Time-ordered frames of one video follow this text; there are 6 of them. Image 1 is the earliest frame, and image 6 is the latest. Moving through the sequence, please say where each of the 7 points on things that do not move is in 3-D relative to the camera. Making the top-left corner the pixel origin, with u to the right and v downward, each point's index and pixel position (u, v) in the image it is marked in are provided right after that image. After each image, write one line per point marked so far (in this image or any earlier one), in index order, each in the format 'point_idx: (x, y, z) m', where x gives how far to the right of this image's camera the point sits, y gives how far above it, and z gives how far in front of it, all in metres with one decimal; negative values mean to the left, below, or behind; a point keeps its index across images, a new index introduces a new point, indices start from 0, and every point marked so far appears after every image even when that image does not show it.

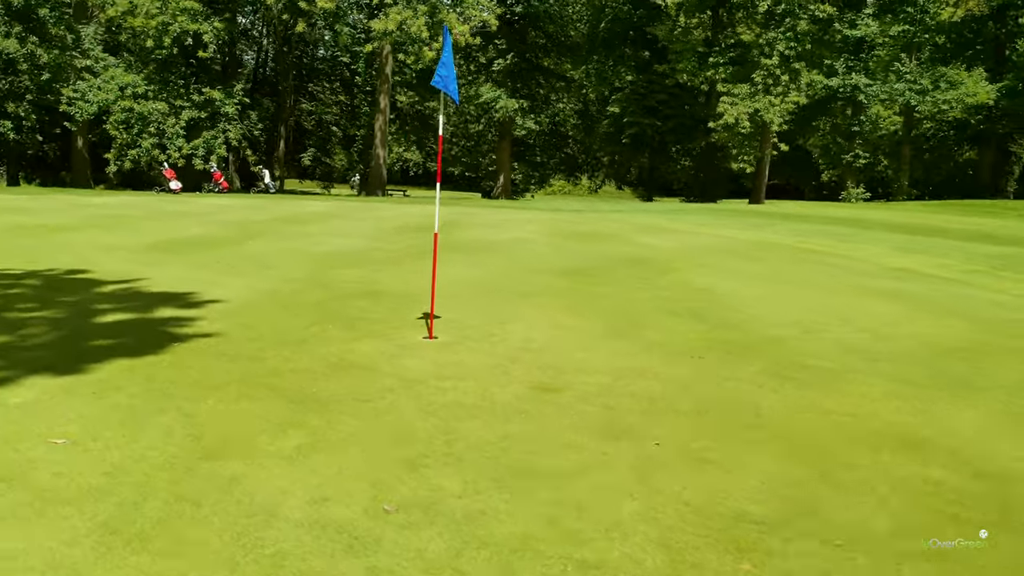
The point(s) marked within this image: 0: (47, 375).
0: (-3.1, -0.6, +5.4) m
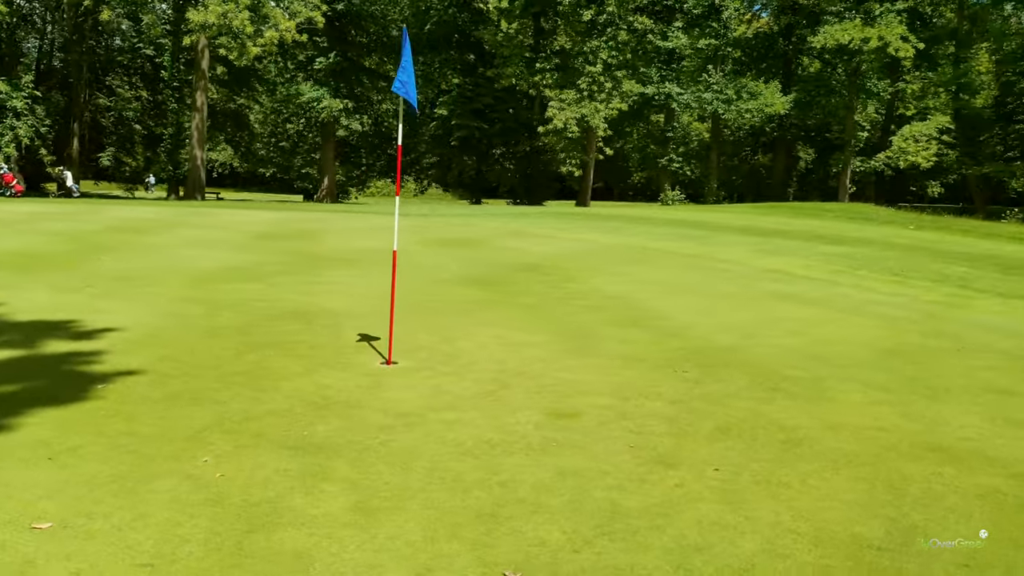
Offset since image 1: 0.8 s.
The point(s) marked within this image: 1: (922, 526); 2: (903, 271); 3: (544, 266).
0: (-2.9, -0.8, +4.4) m
1: (+1.8, -1.0, +3.5) m
2: (+6.1, +0.3, +12.8) m
3: (+0.5, +0.3, +12.9) m
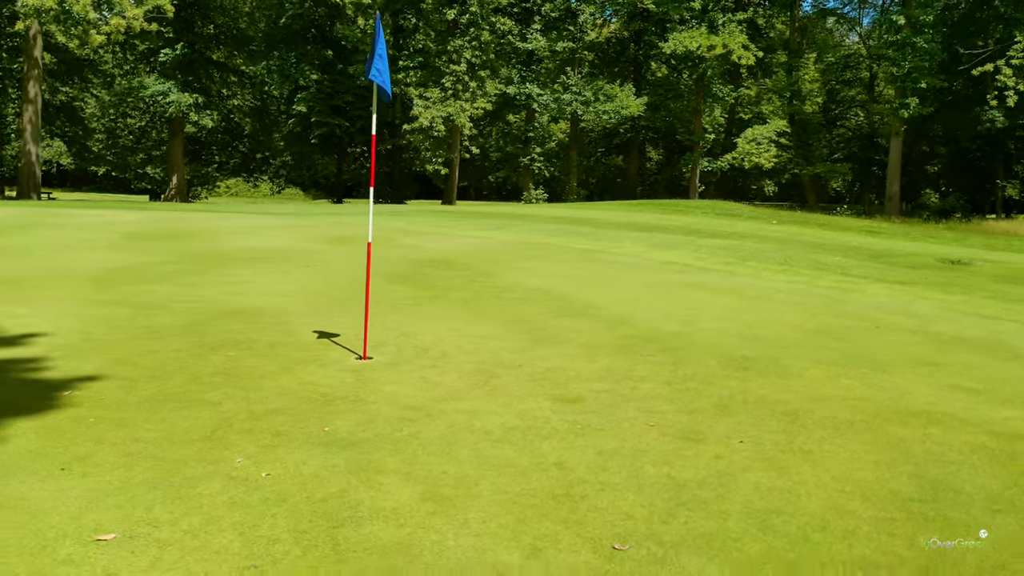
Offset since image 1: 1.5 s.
0: (-2.7, -0.8, +3.9) m
1: (+2.1, -0.9, +3.9) m
2: (+4.6, +0.5, +13.8) m
3: (-0.9, +0.4, +12.9) m
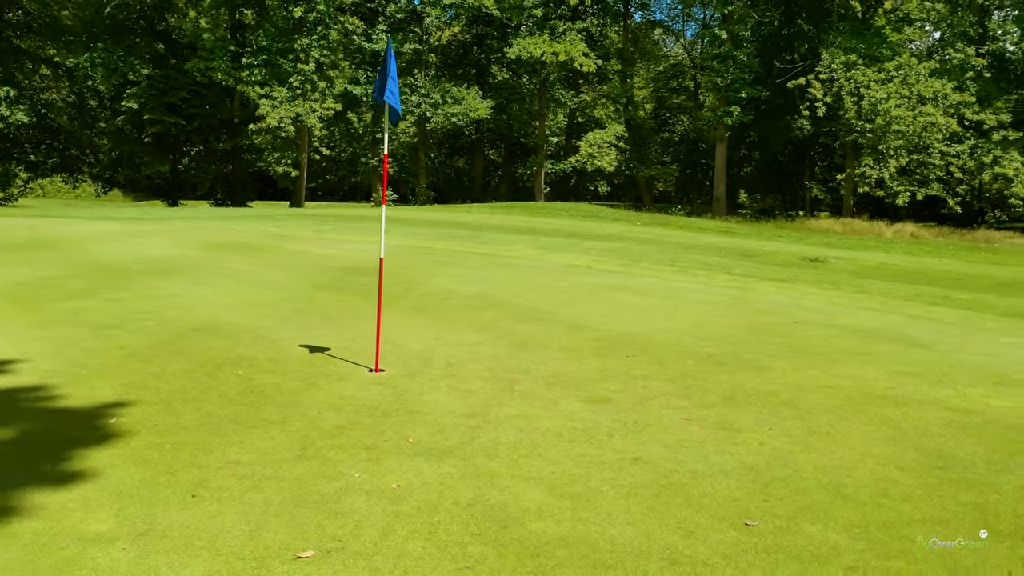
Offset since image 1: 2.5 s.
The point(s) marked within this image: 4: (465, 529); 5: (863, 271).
0: (-2.2, -0.9, +3.8) m
1: (+2.5, -0.9, +4.8) m
2: (+3.0, +0.5, +15.0) m
3: (-2.2, +0.3, +13.0) m
4: (-0.2, -1.0, +3.5) m
5: (+6.2, +0.3, +14.7) m
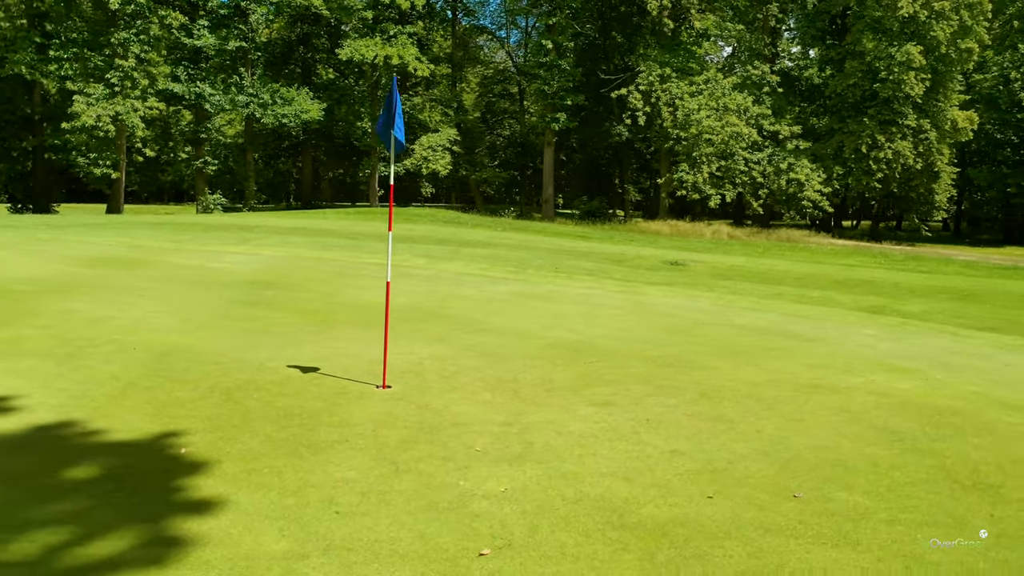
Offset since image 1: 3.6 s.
0: (-1.6, -1.1, +4.0) m
1: (+2.7, -1.0, +6.0) m
2: (+0.9, +0.4, +16.1) m
3: (-3.7, +0.1, +12.9) m
4: (+0.4, -1.2, +4.2) m
5: (+4.1, +0.3, +16.5) m
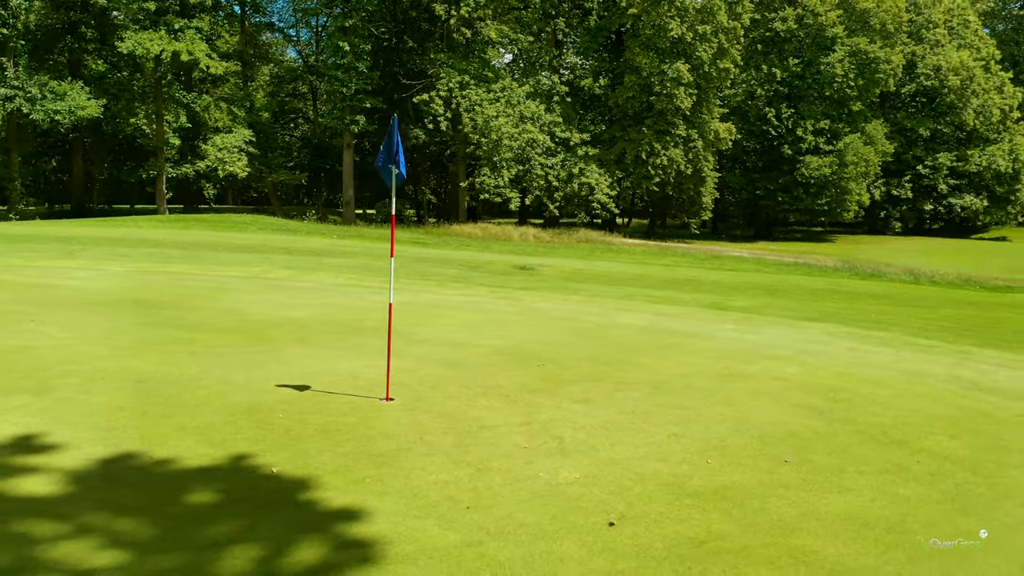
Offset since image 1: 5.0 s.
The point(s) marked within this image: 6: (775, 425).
0: (-1.0, -1.3, +4.6) m
1: (+2.7, -1.1, +7.7) m
2: (-1.8, +0.3, +16.9) m
3: (-5.4, -0.2, +12.6) m
4: (+0.9, -1.3, +5.3) m
5: (+1.2, +0.3, +18.1) m
6: (+2.1, -1.1, +7.0) m
